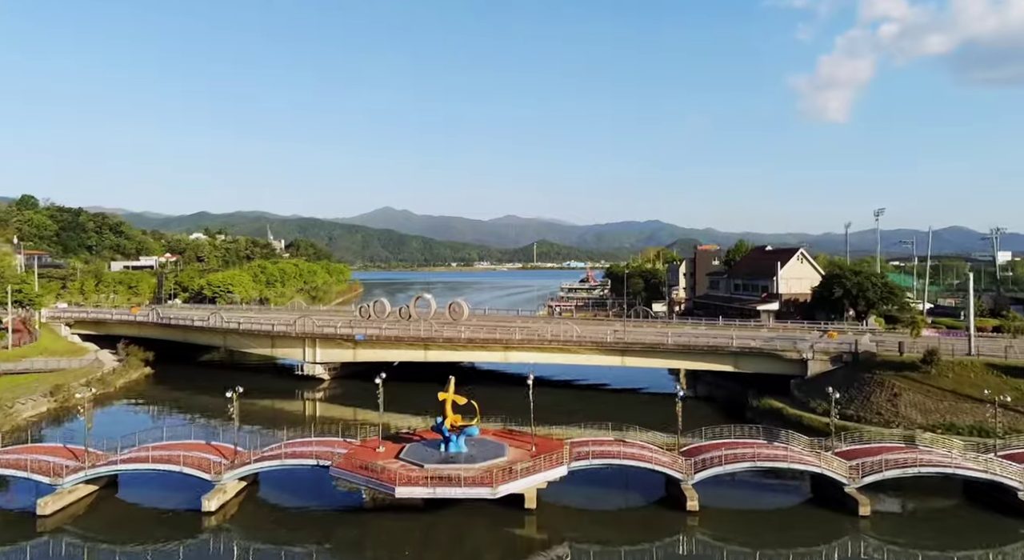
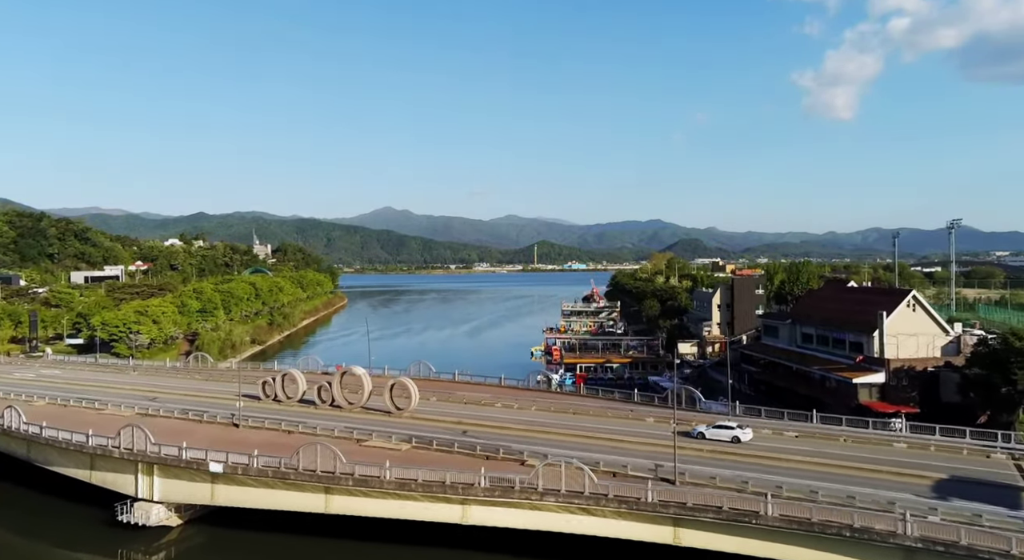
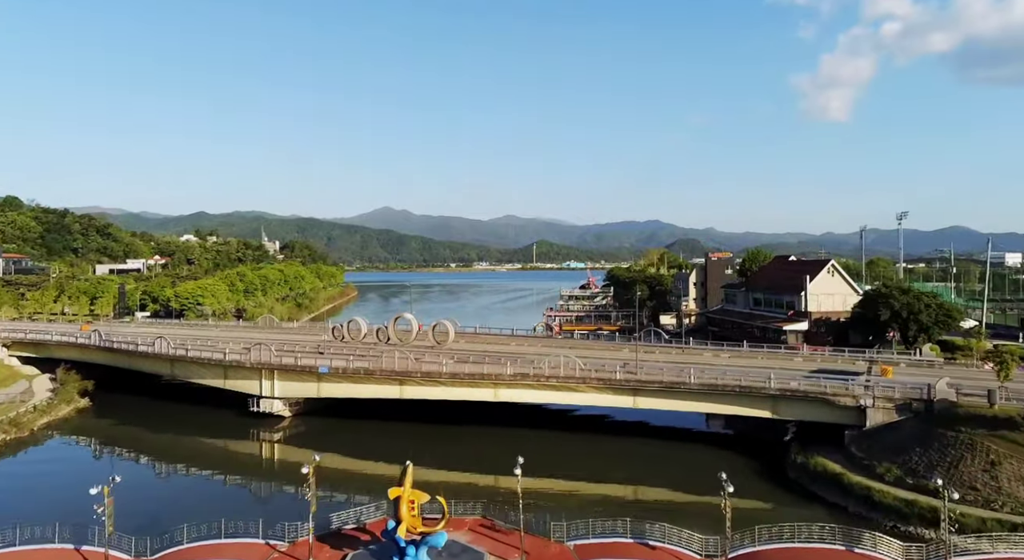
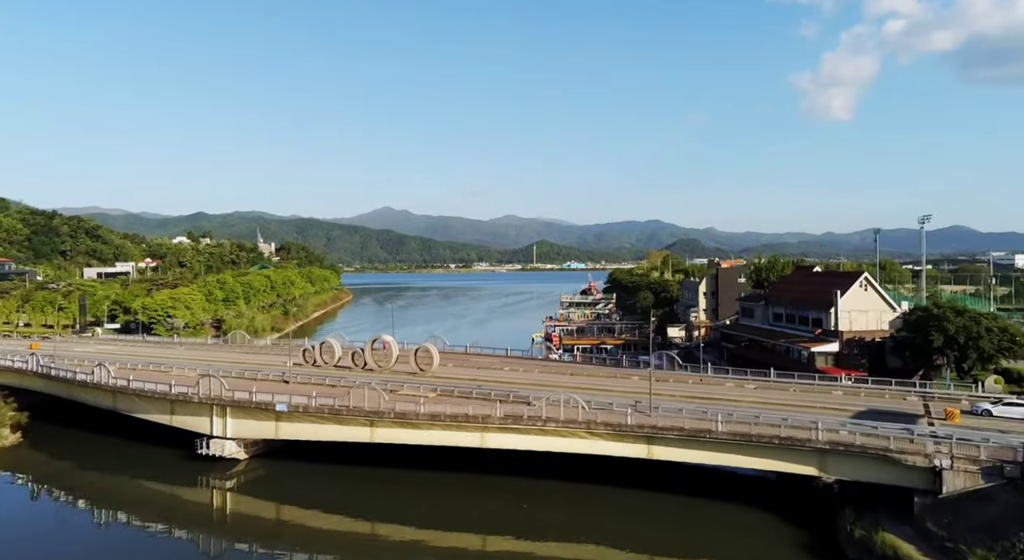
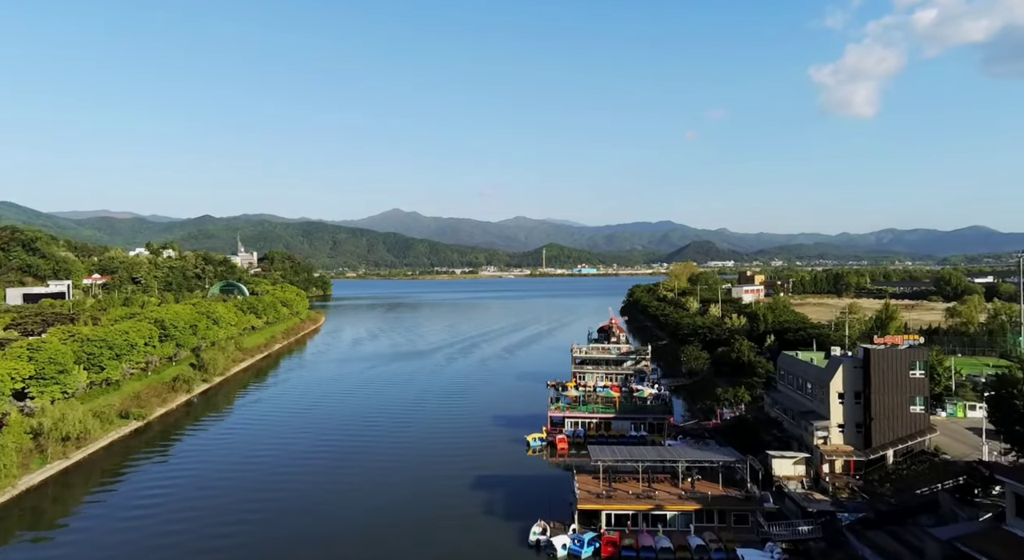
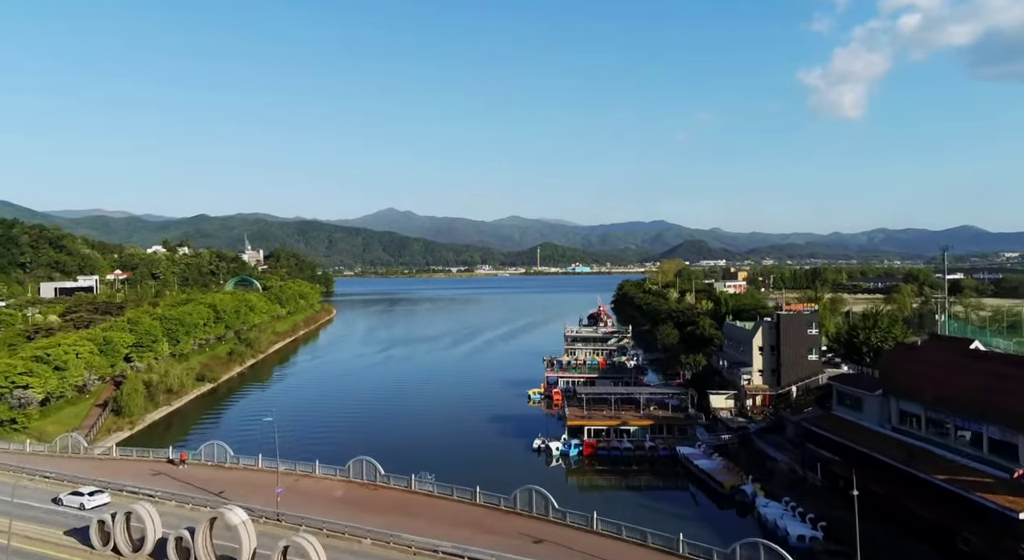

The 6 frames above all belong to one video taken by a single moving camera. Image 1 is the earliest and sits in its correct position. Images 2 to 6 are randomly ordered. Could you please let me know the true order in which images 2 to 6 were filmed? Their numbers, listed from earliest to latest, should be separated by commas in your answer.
3, 4, 2, 6, 5
